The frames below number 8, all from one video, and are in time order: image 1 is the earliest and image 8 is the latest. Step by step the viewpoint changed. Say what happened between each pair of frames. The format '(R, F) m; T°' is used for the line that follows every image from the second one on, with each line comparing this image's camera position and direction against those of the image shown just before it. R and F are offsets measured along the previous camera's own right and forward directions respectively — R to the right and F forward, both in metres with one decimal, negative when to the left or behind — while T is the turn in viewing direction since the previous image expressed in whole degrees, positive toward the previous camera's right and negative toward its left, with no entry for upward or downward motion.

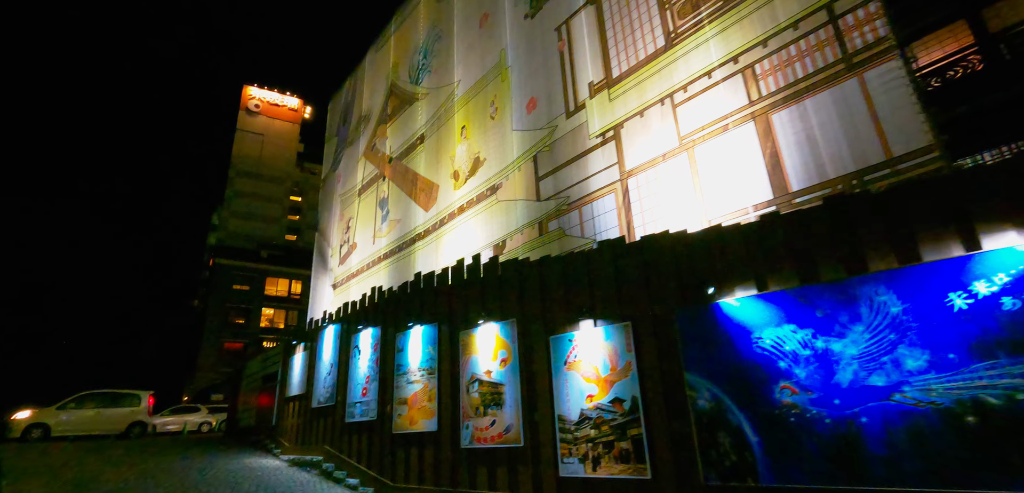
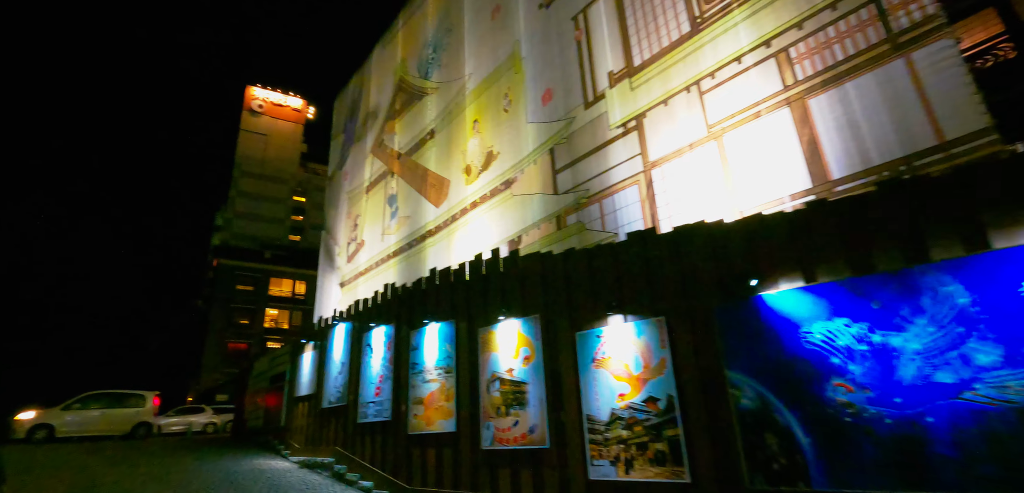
(-0.3, +0.3) m; 0°
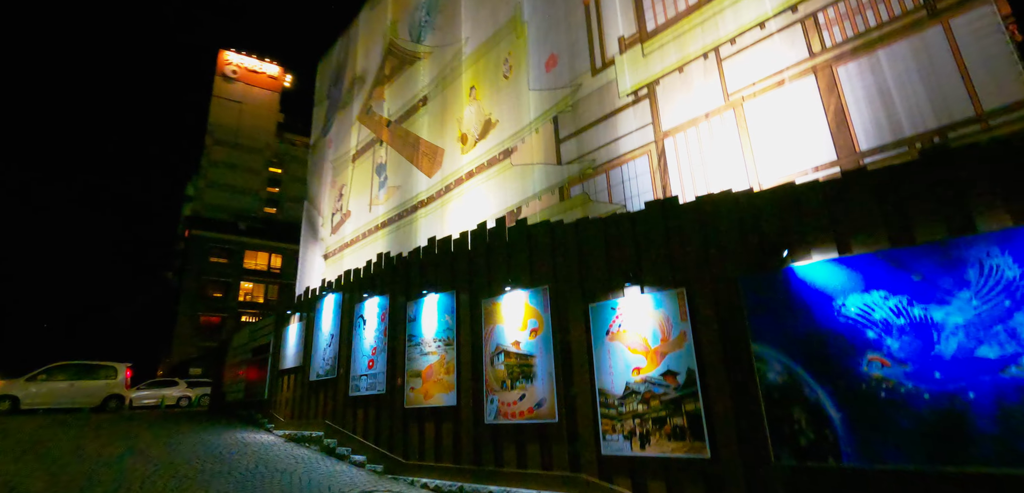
(-0.4, +0.3) m; +3°
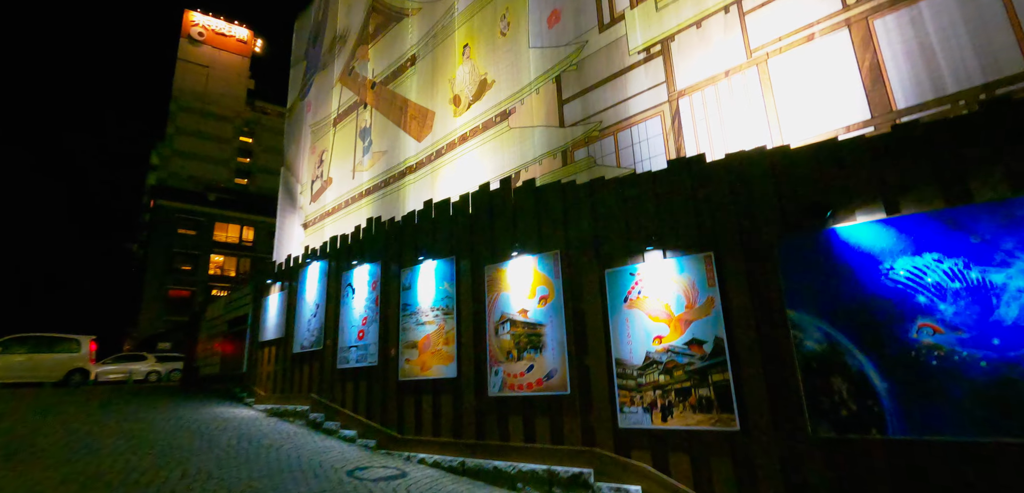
(-0.4, +0.5) m; +3°
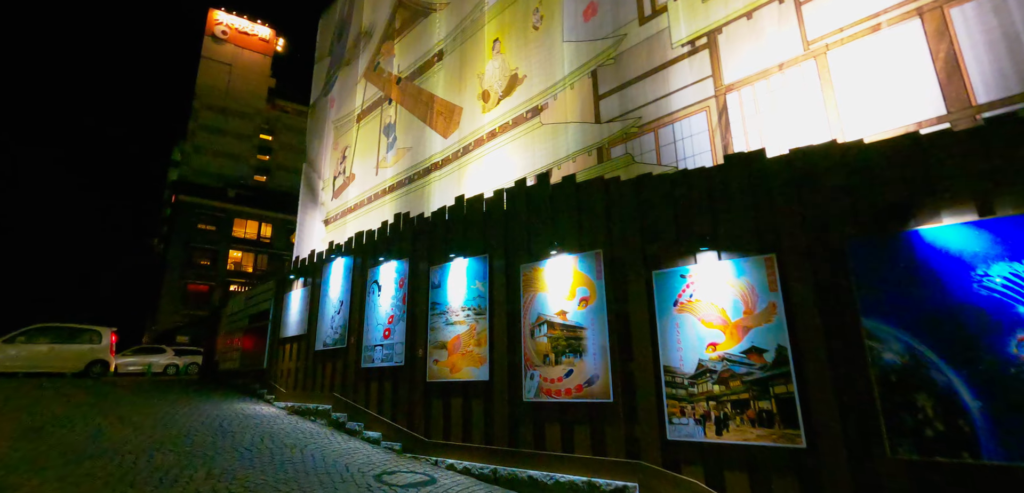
(-0.3, +0.3) m; -2°
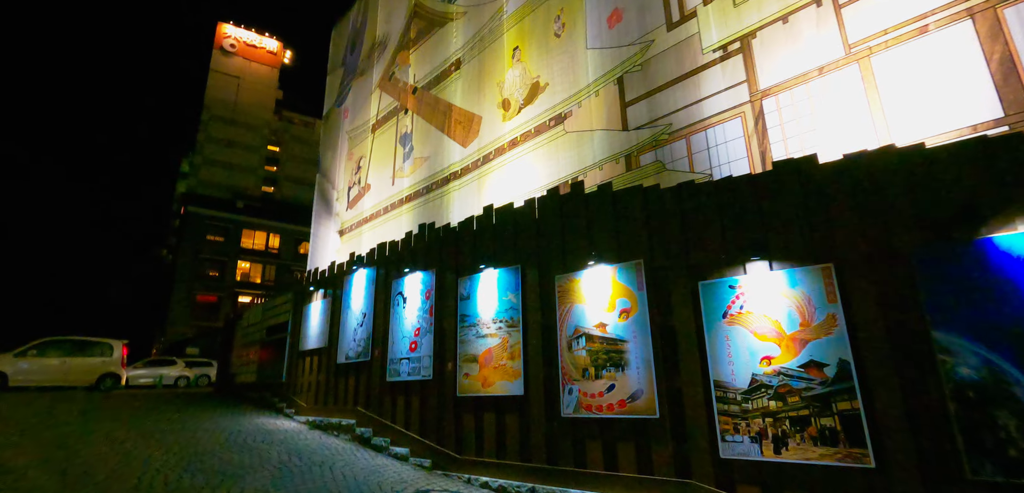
(-0.4, +0.2) m; -1°
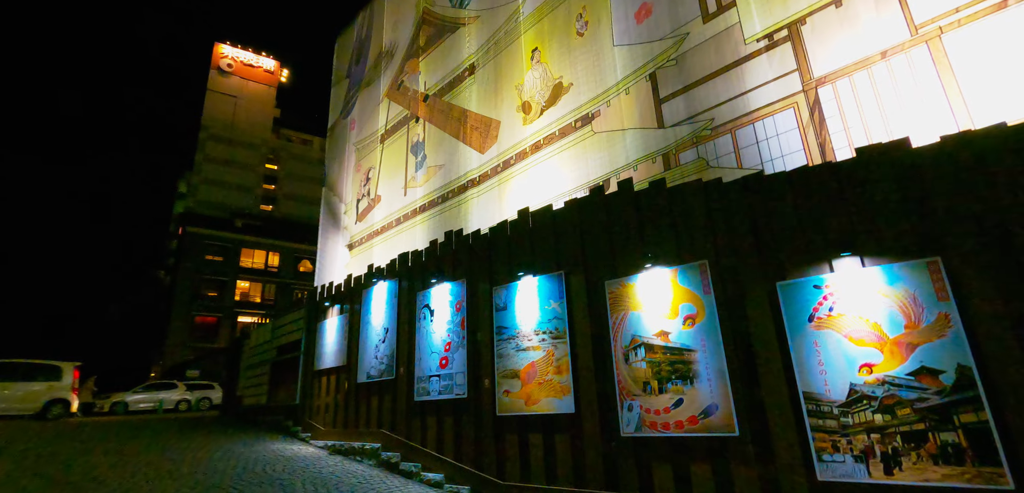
(-0.6, +0.5) m; 0°
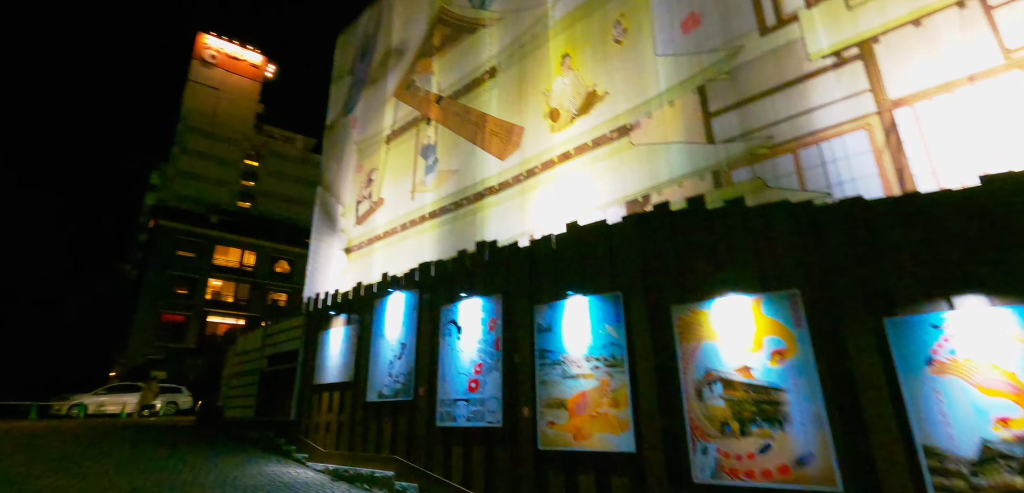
(-0.9, +0.6) m; +3°
